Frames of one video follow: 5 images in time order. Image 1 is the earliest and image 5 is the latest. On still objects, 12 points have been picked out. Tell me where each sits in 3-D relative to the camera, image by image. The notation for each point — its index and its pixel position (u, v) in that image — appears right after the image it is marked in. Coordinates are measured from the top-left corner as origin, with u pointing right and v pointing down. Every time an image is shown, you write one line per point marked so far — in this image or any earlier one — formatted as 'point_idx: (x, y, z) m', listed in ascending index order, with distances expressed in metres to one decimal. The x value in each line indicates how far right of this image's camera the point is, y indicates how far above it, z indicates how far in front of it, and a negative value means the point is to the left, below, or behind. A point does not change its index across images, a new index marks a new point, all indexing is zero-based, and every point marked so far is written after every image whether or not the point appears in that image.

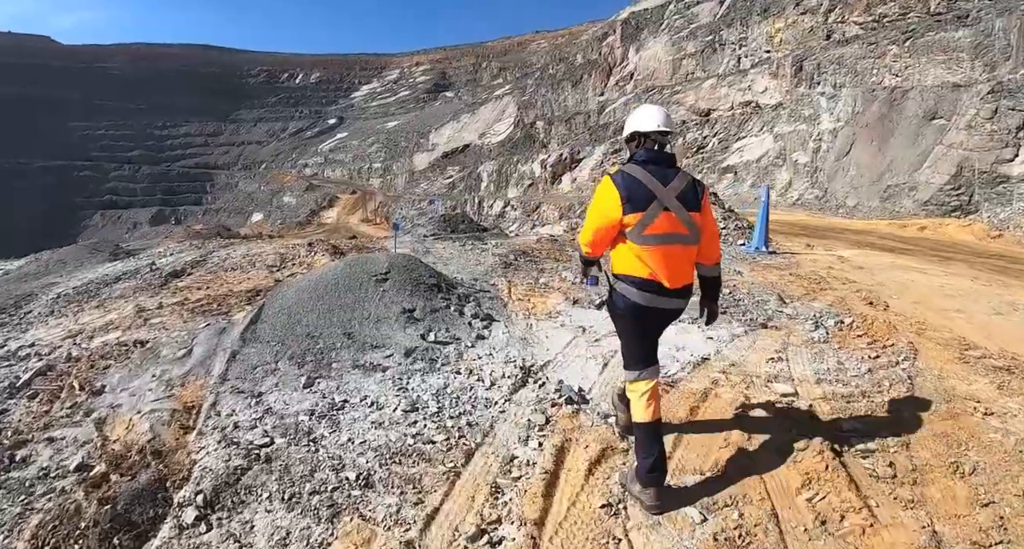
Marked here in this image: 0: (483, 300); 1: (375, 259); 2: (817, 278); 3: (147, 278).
0: (-0.3, -0.3, +5.3) m
1: (-1.4, +0.2, +5.2) m
2: (+5.2, -0.1, +9.3) m
3: (-5.2, 0.0, +7.8) m
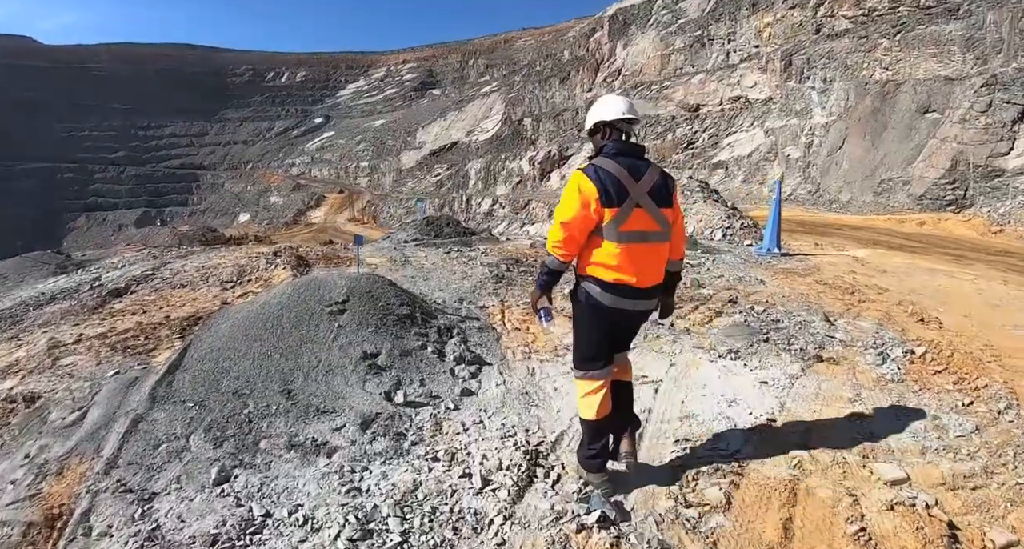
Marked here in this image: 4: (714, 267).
0: (-0.3, -0.5, +4.2) m
1: (-1.4, -0.1, +4.1) m
2: (+5.1, -0.2, +8.3) m
3: (-5.3, -0.2, +6.6) m
4: (+3.4, +0.1, +9.5) m
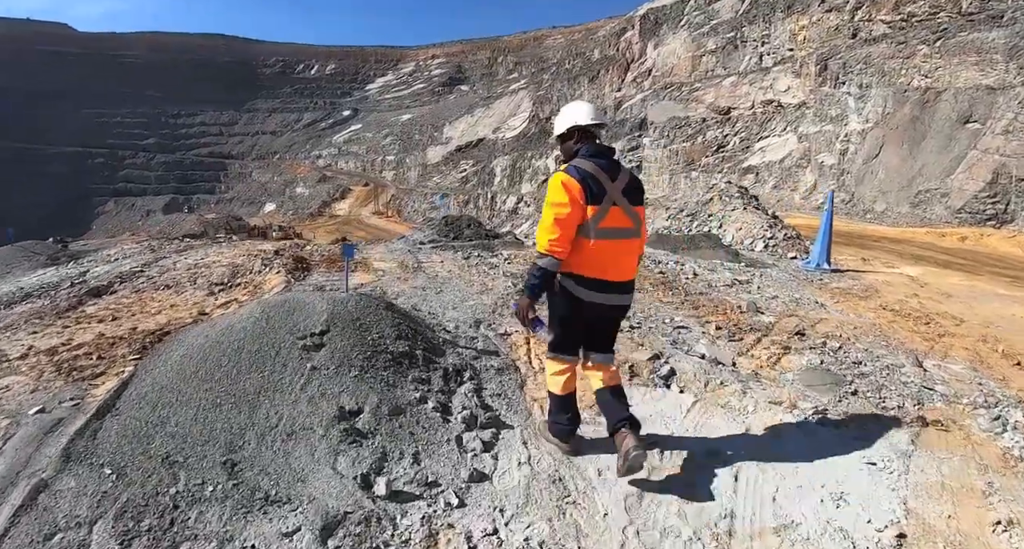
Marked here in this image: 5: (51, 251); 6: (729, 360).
0: (-0.2, -0.6, +3.3) m
1: (-1.2, -0.2, +3.3) m
2: (+5.4, -0.6, +7.2) m
3: (-5.0, -0.2, +5.9) m
4: (+3.8, -0.2, +8.5) m
5: (-7.0, +0.3, +8.1) m
6: (+1.9, -0.8, +4.7) m
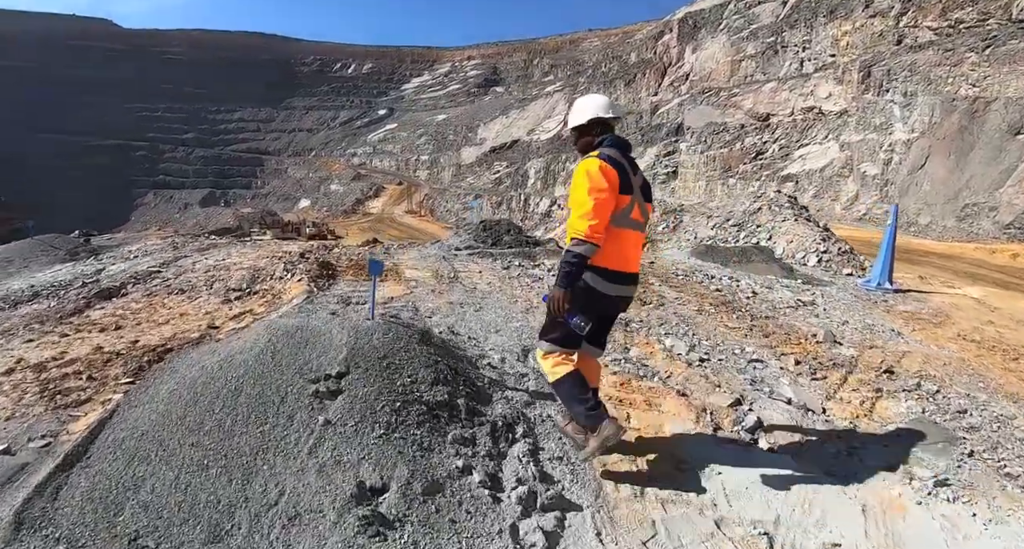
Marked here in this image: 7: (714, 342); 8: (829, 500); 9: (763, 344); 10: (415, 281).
0: (+0.1, -0.8, +2.7) m
1: (-0.9, -0.3, +2.7) m
2: (+5.9, -0.9, +6.3) m
3: (-4.5, -0.2, +5.5) m
4: (+4.4, -0.5, +7.6) m
5: (-6.4, +0.4, +7.8) m
6: (+2.2, -1.0, +4.0) m
7: (+1.9, -0.6, +5.0) m
8: (+1.5, -1.1, +2.6) m
9: (+2.4, -0.7, +5.2) m
10: (-0.9, -0.1, +5.5) m
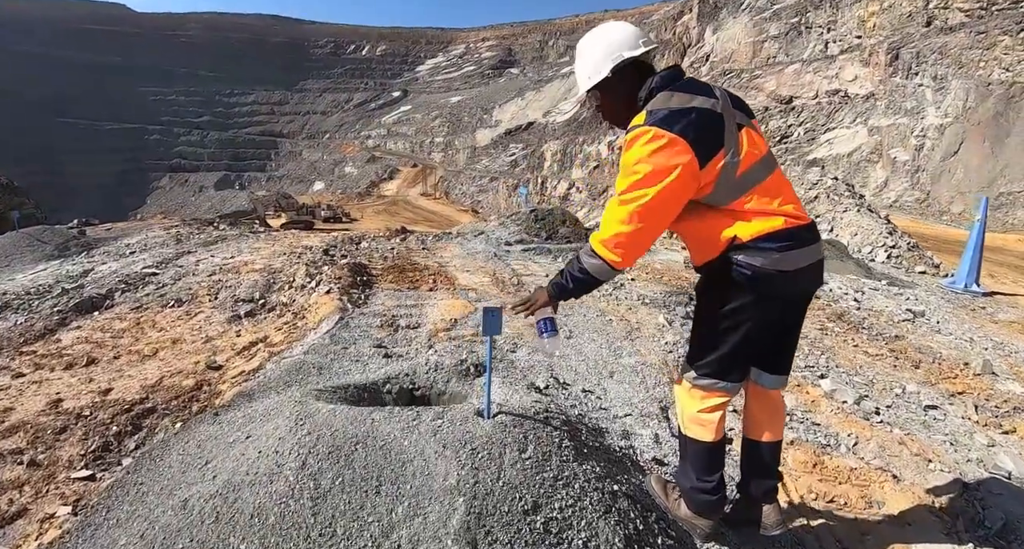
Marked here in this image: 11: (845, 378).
0: (+0.7, -0.9, +1.6) m
1: (-0.3, -0.4, +1.6) m
2: (+6.6, -1.1, +5.1) m
3: (-3.9, -0.2, +4.4) m
4: (+5.1, -0.6, +6.4) m
5: (-5.7, +0.4, +6.8) m
6: (+2.9, -1.1, +2.8) m
7: (+2.5, -0.7, +3.9) m
8: (+2.1, -1.3, +1.4) m
9: (+3.1, -0.8, +4.1) m
10: (-0.3, -0.1, +4.4) m
11: (+2.3, -0.7, +3.7) m
